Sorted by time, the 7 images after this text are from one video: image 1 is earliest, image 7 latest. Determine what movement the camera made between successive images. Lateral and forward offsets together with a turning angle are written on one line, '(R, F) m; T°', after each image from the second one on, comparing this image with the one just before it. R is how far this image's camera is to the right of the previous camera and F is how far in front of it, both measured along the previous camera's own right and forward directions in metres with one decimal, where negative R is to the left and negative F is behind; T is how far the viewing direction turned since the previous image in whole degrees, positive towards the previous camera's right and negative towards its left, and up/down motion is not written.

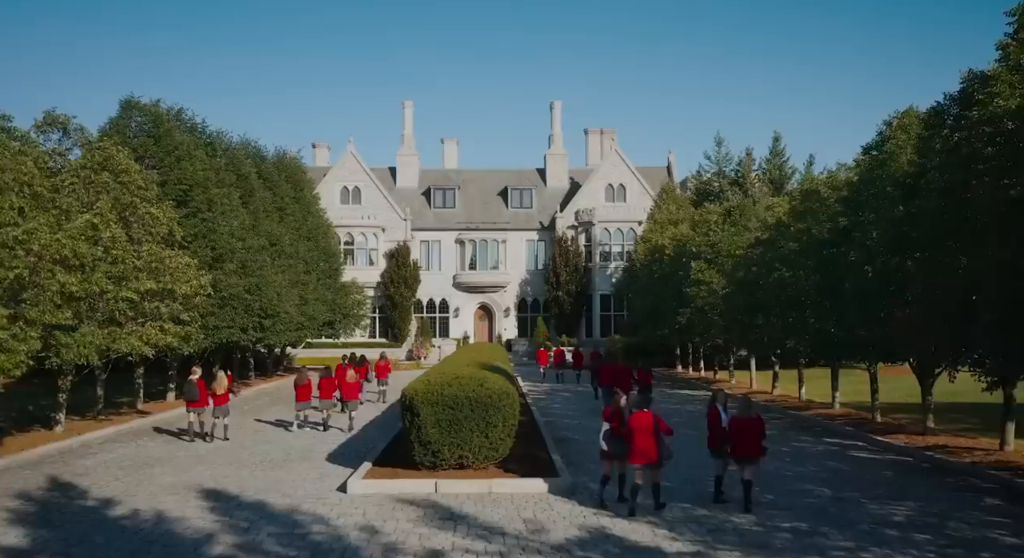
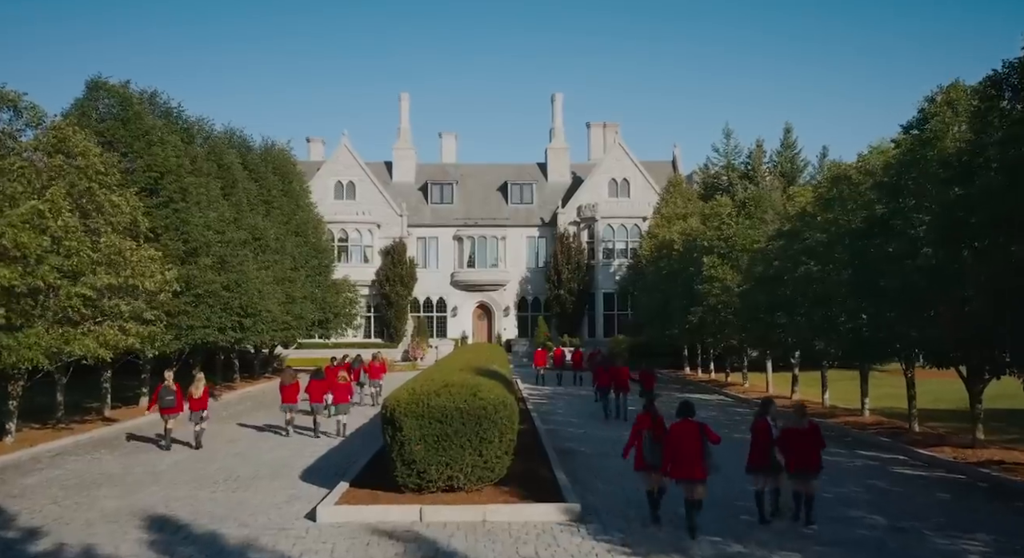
(0.0, +2.0) m; 0°
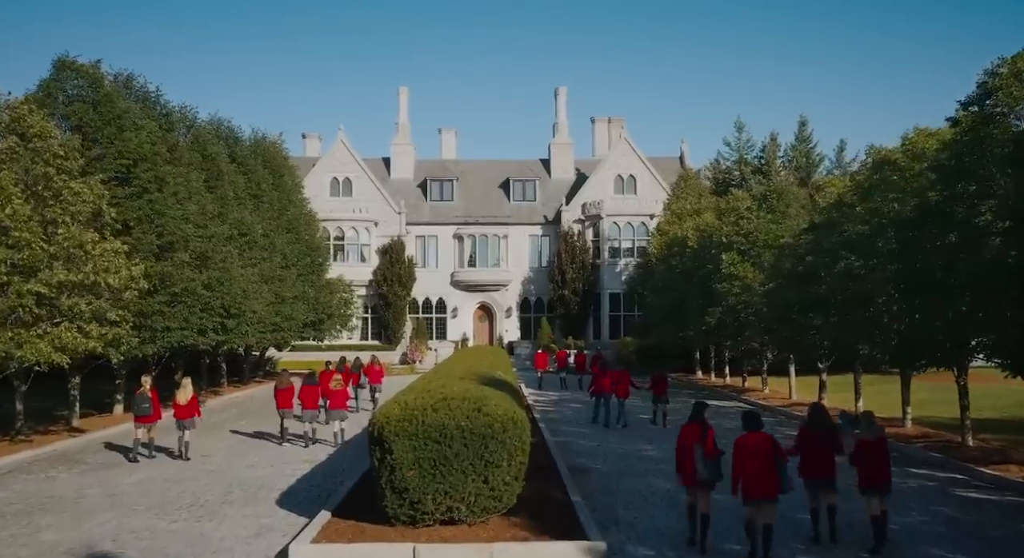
(-0.1, +2.0) m; 0°
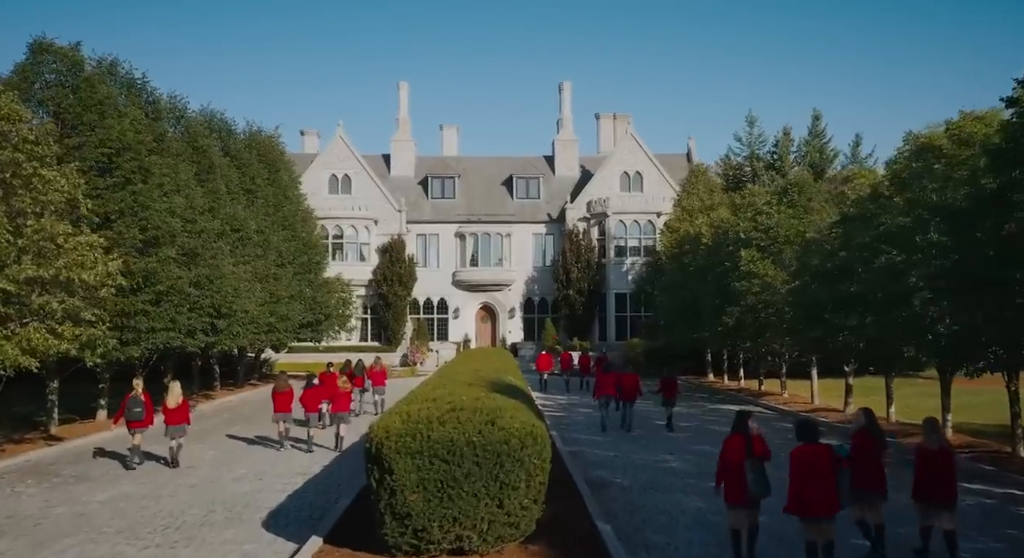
(-0.2, +1.4) m; 0°
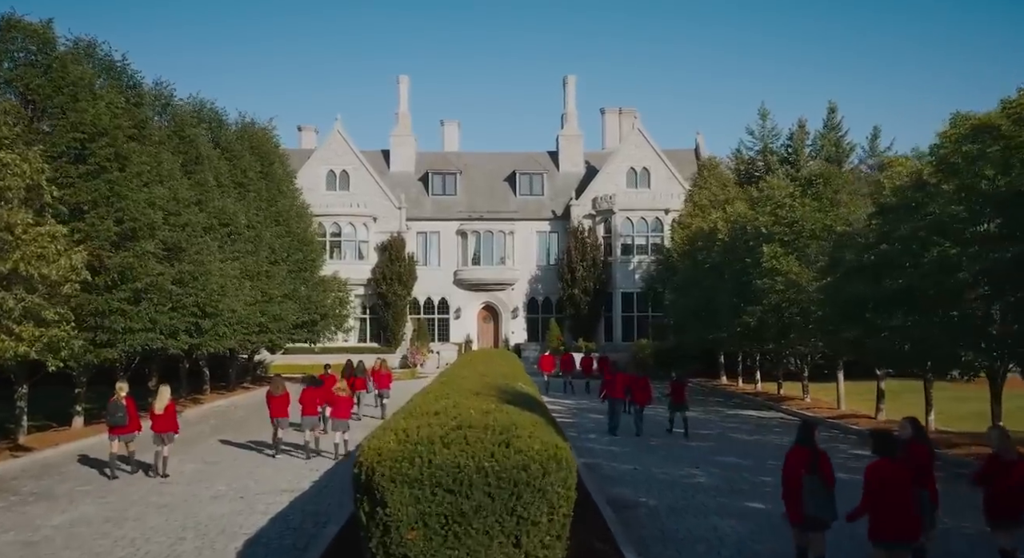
(-0.2, +1.6) m; 0°
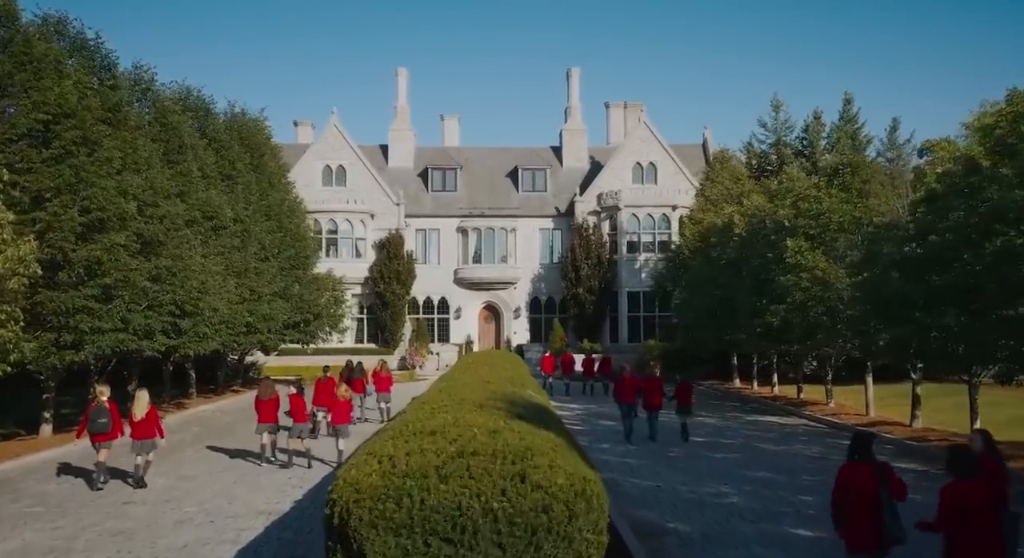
(-0.1, +1.6) m; 0°
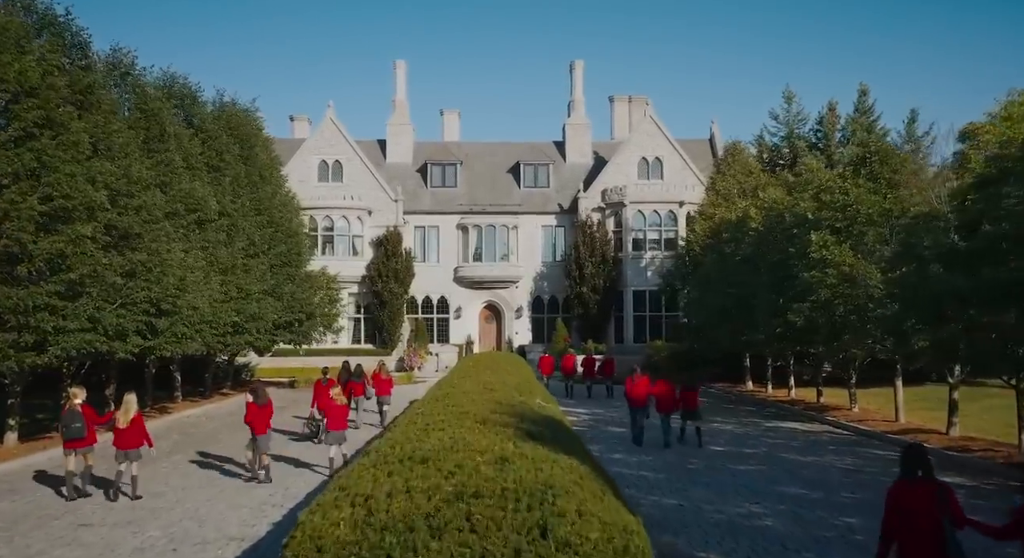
(-0.1, +1.5) m; 0°
